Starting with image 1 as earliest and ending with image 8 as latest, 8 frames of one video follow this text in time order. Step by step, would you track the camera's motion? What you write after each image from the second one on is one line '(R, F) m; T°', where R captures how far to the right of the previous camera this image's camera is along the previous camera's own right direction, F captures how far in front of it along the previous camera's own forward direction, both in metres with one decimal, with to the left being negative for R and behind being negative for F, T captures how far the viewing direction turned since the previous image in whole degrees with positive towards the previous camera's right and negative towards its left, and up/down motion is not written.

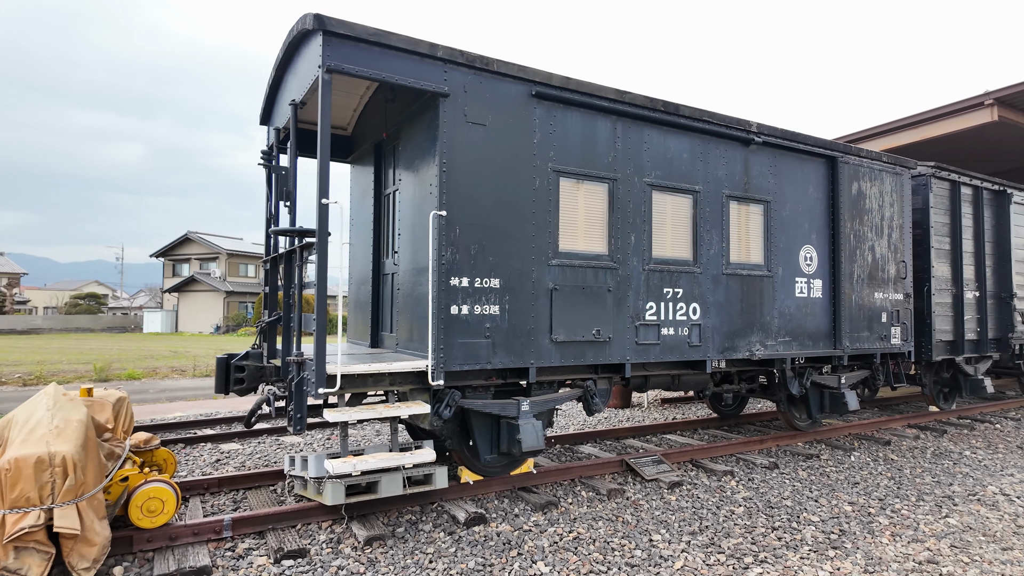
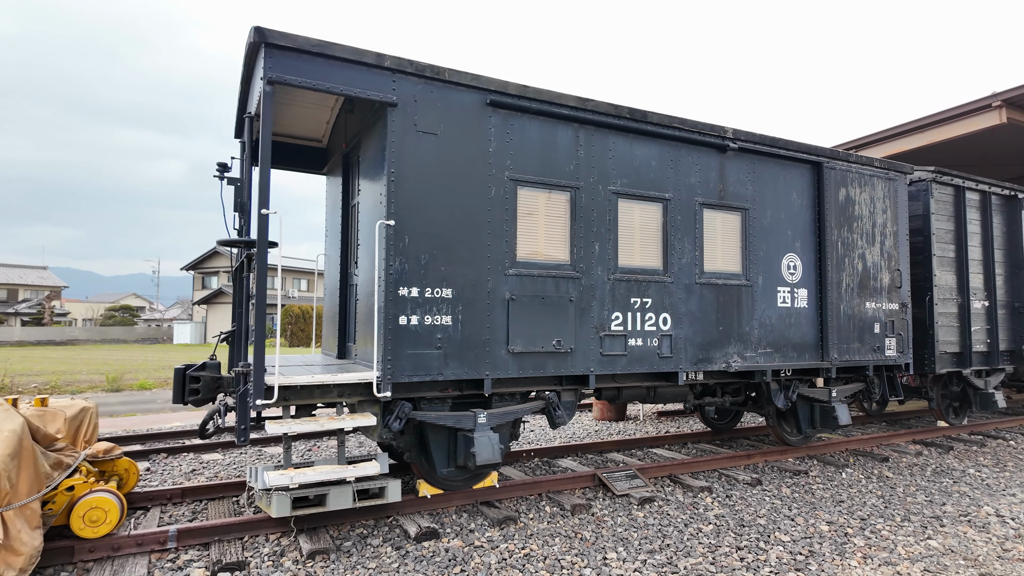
(+0.5, +0.1) m; -3°
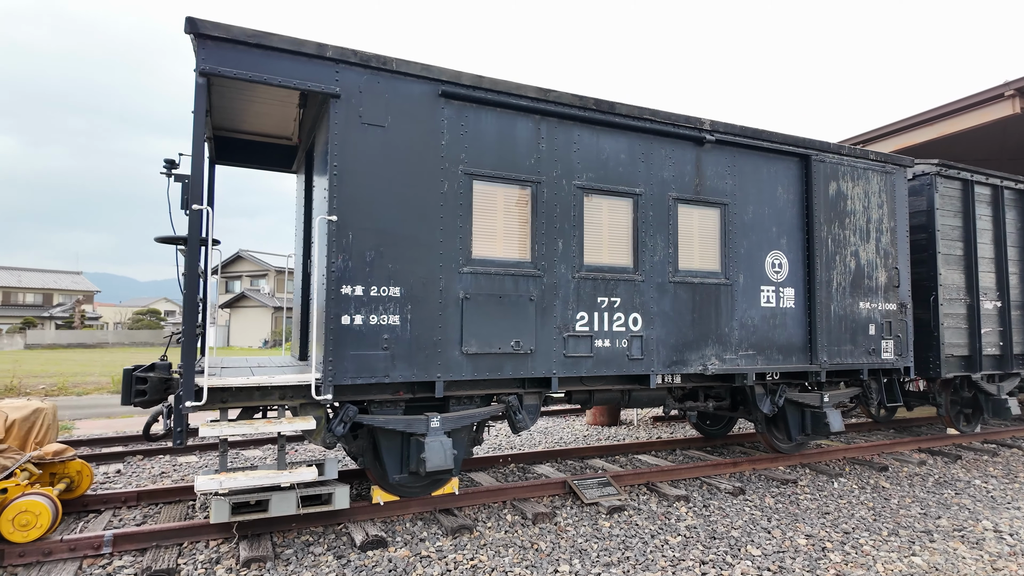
(+0.5, +0.2) m; -2°
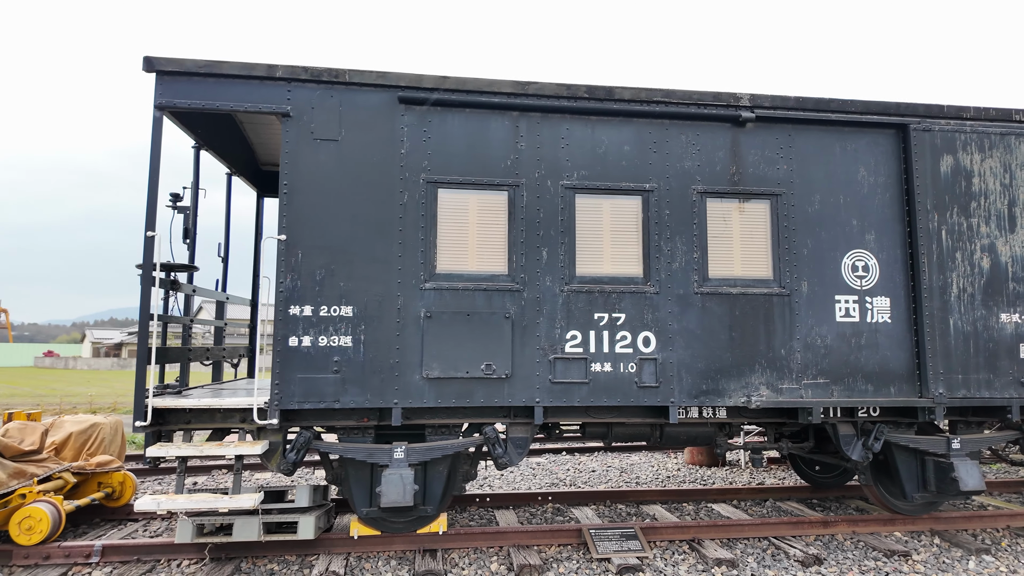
(+1.4, +0.7) m; -18°
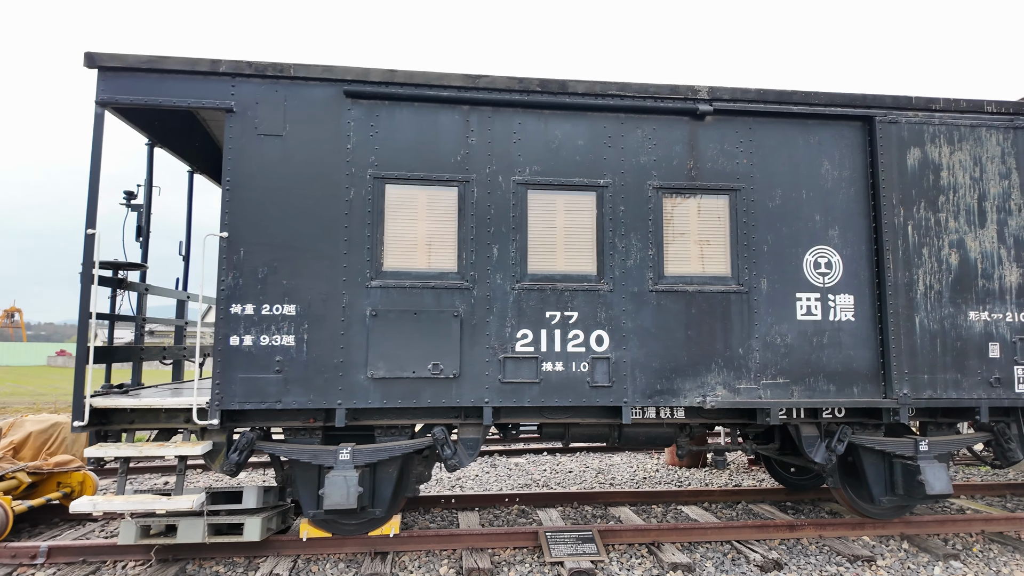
(+0.4, +0.1) m; -1°
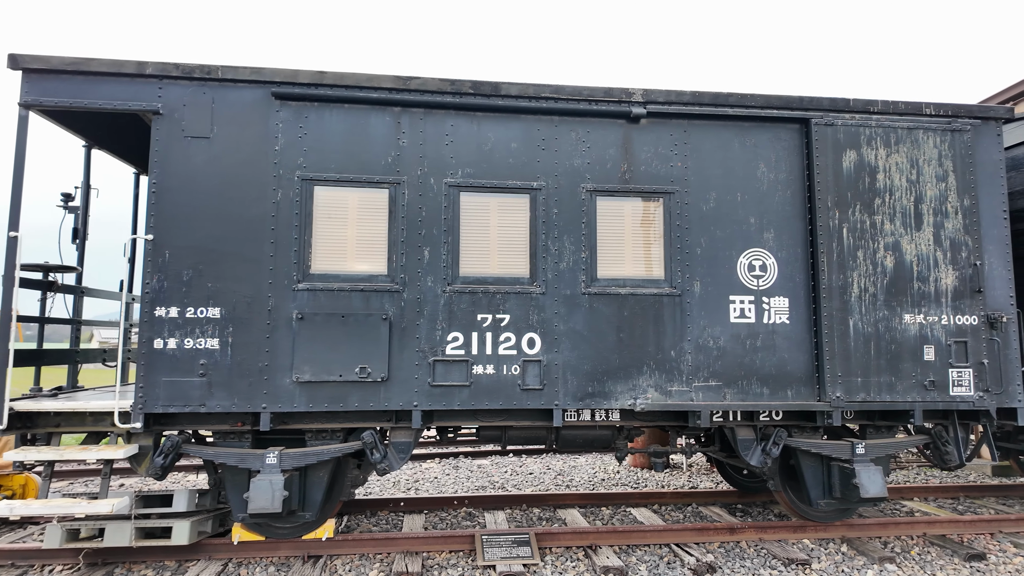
(+0.5, 0.0) m; 0°
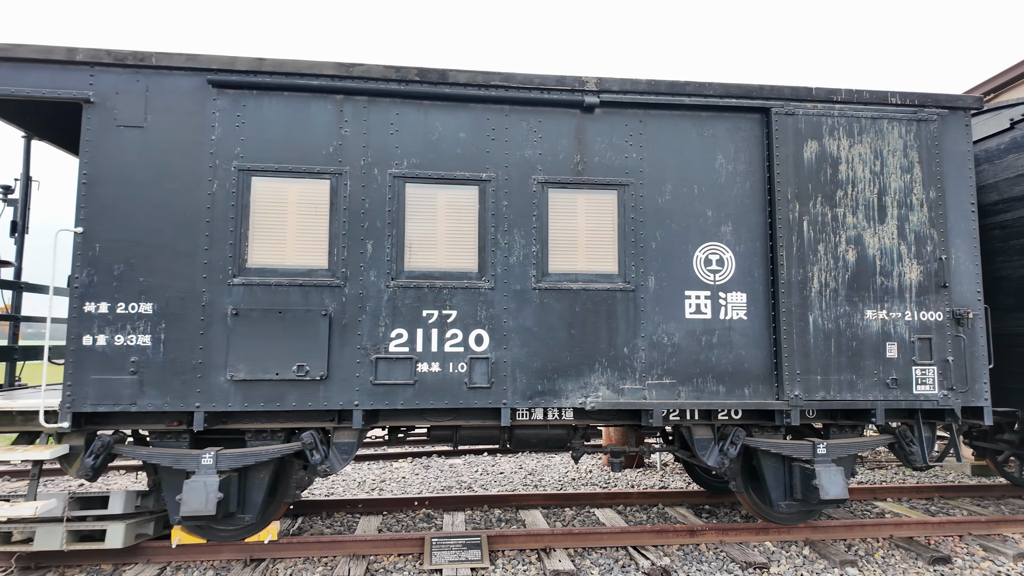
(+0.4, +0.1) m; 0°
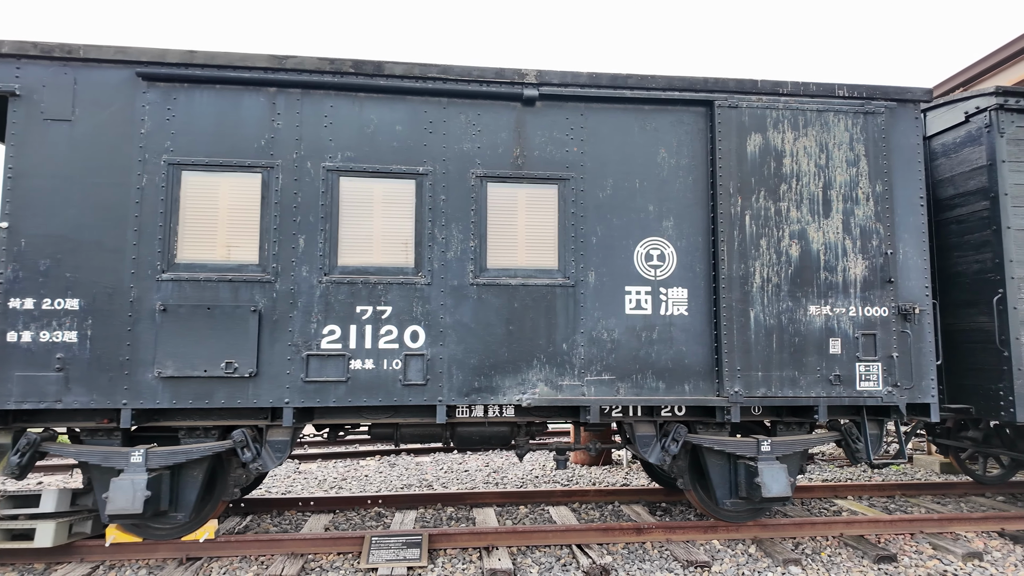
(+0.4, +0.1) m; 0°
